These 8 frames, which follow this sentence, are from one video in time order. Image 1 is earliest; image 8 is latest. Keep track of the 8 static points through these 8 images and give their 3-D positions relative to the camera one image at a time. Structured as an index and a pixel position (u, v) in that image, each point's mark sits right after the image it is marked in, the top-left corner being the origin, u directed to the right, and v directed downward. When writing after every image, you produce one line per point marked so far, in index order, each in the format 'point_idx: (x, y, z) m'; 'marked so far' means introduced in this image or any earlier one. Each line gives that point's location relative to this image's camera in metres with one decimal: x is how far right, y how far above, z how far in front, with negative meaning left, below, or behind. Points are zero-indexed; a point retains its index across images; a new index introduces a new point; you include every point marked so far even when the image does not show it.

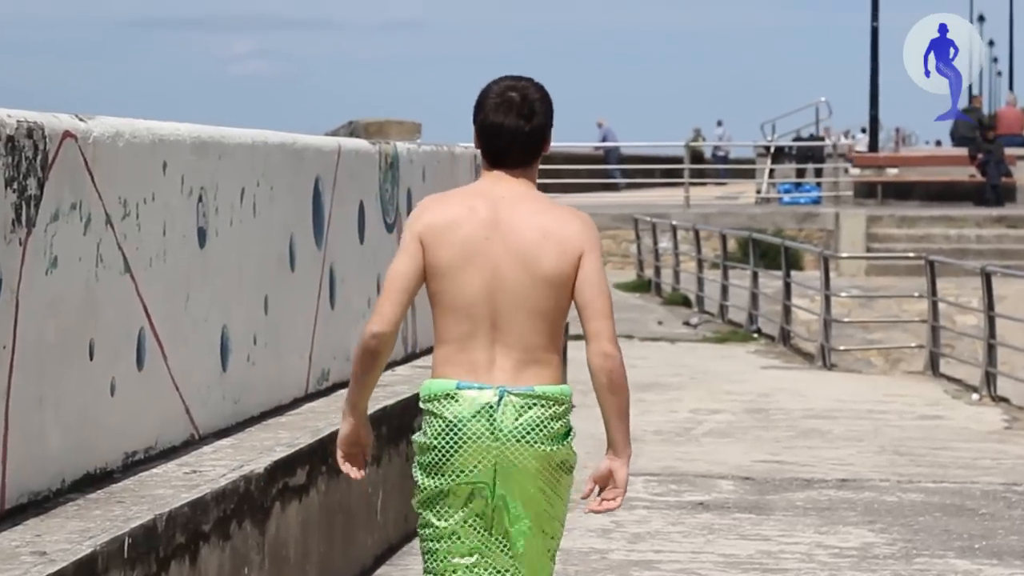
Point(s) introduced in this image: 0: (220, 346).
0: (-0.5, -0.1, +6.3) m
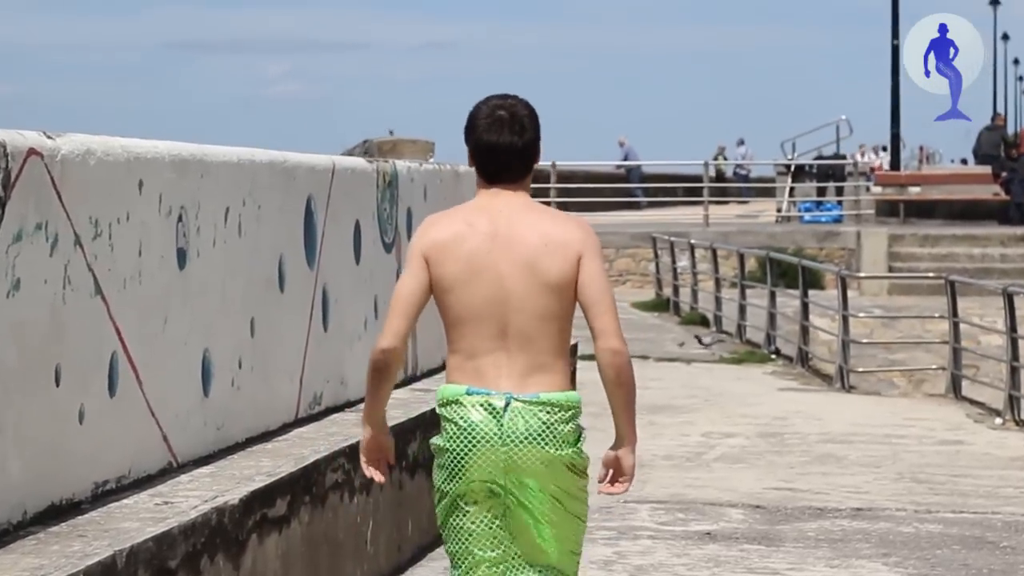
0: (-0.6, -0.1, +6.1) m
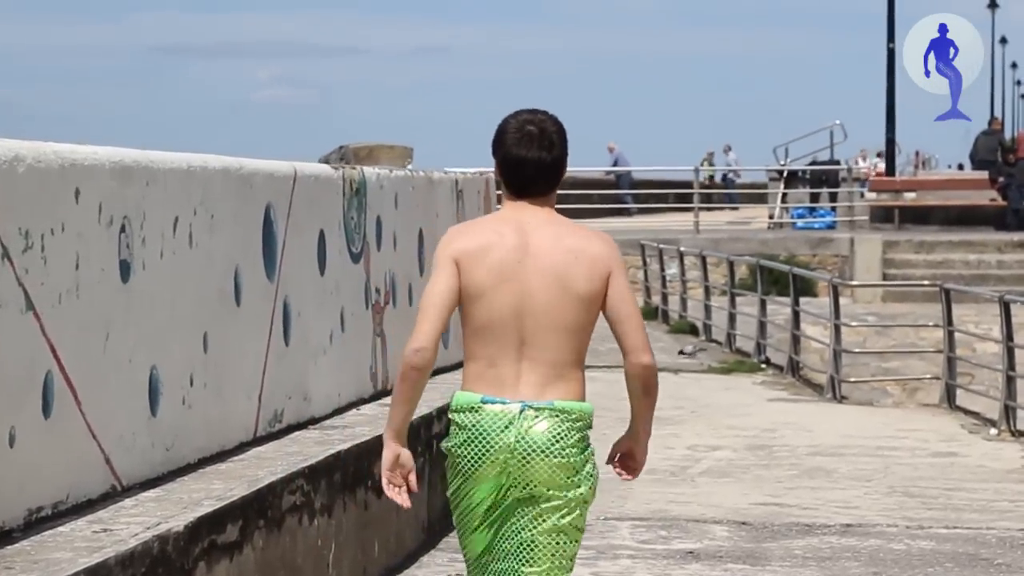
0: (-0.6, -0.2, +5.7) m
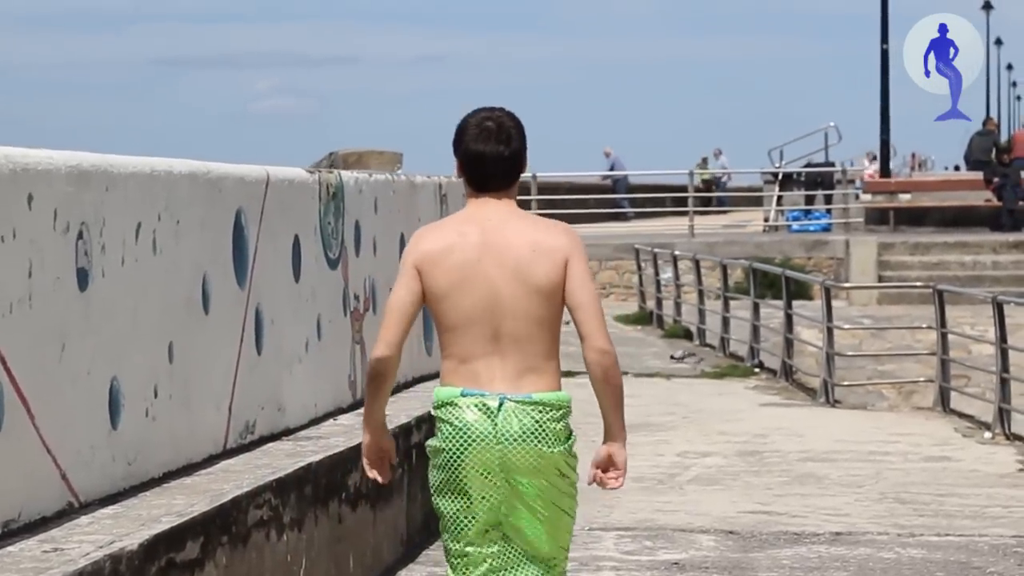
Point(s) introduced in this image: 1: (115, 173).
0: (-0.7, -0.2, +5.6) m
1: (-0.7, +0.2, +5.6) m
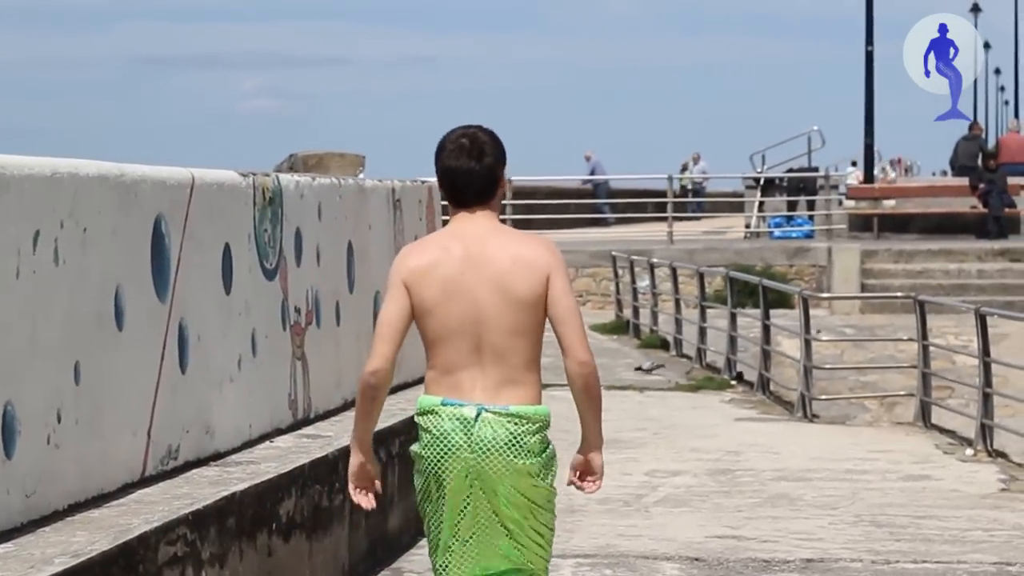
0: (-0.8, -0.2, +5.1) m
1: (-0.8, +0.2, +5.1) m
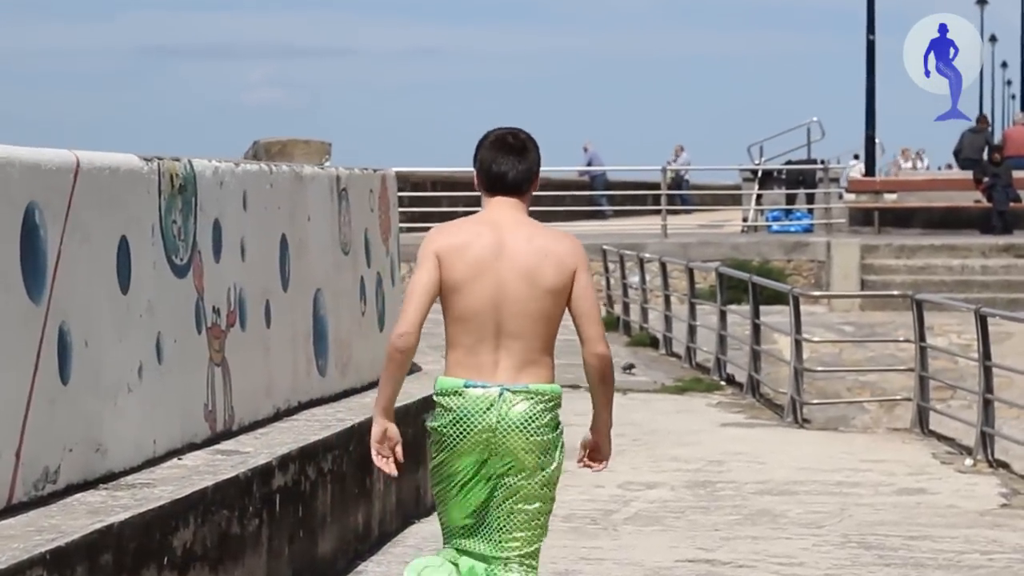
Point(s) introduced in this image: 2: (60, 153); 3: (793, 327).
0: (-0.9, -0.2, +4.3) m
1: (-0.9, +0.2, +4.3) m
2: (-0.8, +0.2, +5.7) m
3: (+1.2, -0.2, +14.2) m
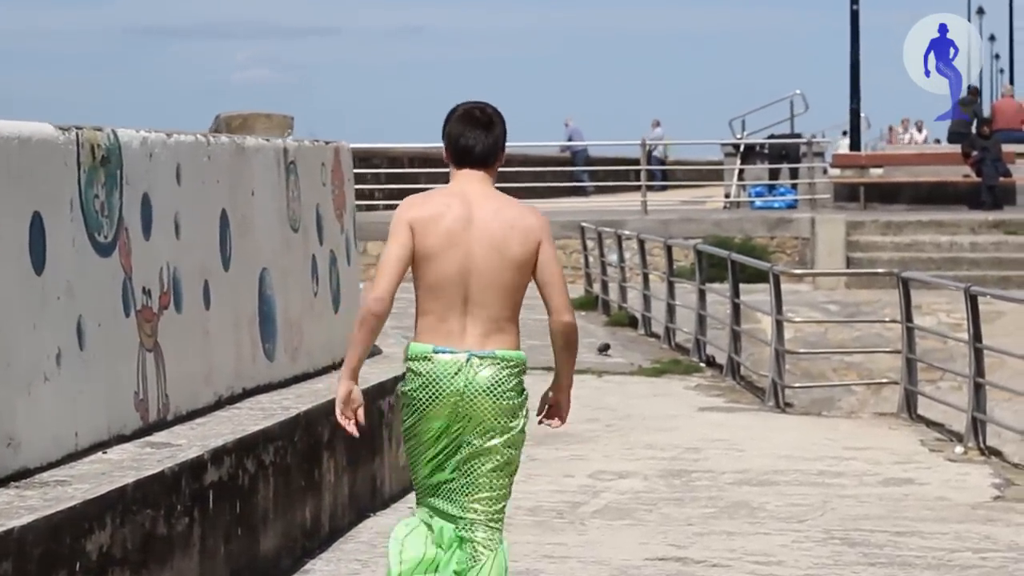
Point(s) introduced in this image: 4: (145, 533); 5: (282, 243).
0: (-1.0, -0.2, +3.8) m
1: (-0.9, +0.2, +3.8) m
2: (-0.8, +0.3, +5.1) m
3: (+1.1, -0.1, +13.7) m
4: (-0.6, -0.4, +5.5) m
5: (-0.6, +0.1, +8.2) m
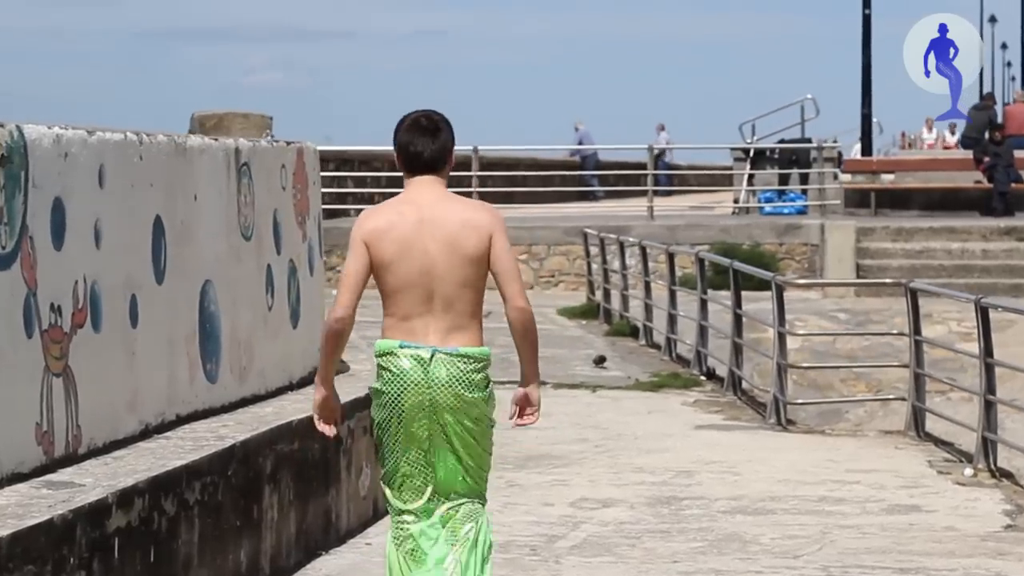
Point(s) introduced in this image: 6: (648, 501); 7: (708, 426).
0: (-1.1, -0.2, +3.1) m
1: (-1.0, +0.2, +3.1) m
2: (-0.9, +0.2, +4.4) m
3: (+1.0, -0.1, +12.9) m
4: (-0.7, -0.4, +4.7) m
5: (-0.6, +0.1, +7.5) m
6: (+0.4, -0.6, +8.9) m
7: (+0.7, -0.5, +11.6) m
